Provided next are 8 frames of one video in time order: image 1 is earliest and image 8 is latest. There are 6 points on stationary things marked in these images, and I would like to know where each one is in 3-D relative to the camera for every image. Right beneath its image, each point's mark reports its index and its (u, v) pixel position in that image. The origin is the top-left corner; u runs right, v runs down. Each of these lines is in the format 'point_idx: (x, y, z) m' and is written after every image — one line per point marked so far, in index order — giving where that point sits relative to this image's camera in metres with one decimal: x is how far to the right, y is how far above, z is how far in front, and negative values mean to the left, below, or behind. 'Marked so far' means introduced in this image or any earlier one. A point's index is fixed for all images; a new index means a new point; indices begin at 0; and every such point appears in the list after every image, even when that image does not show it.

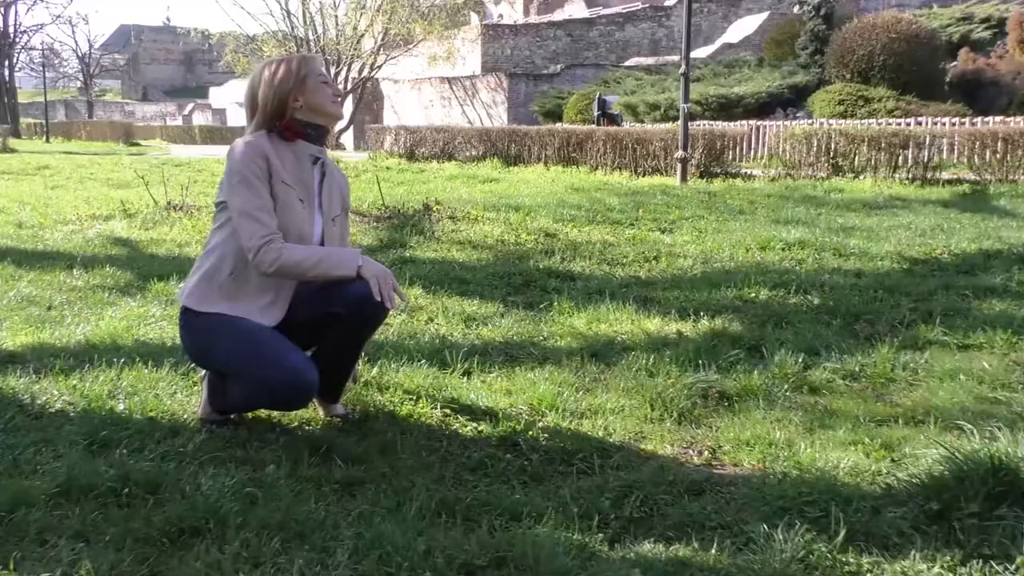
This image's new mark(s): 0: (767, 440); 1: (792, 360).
0: (+0.9, -0.5, +3.4) m
1: (+1.3, -0.3, +4.4) m
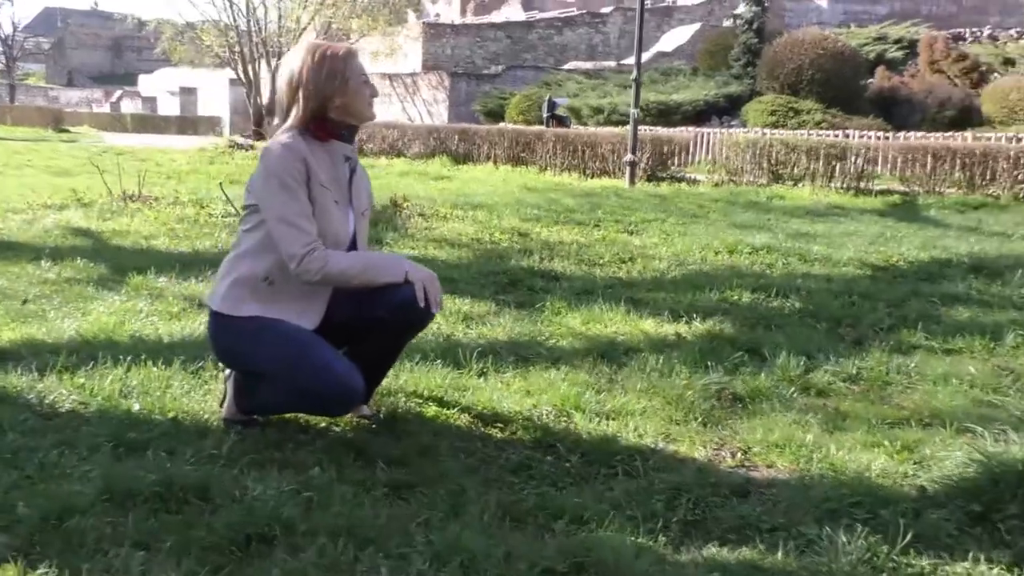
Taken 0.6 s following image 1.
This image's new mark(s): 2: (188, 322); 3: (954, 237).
0: (+1.0, -0.6, +3.5) m
1: (+1.3, -0.3, +4.5) m
2: (-1.6, -0.2, +5.1) m
3: (+4.2, +0.5, +9.3) m
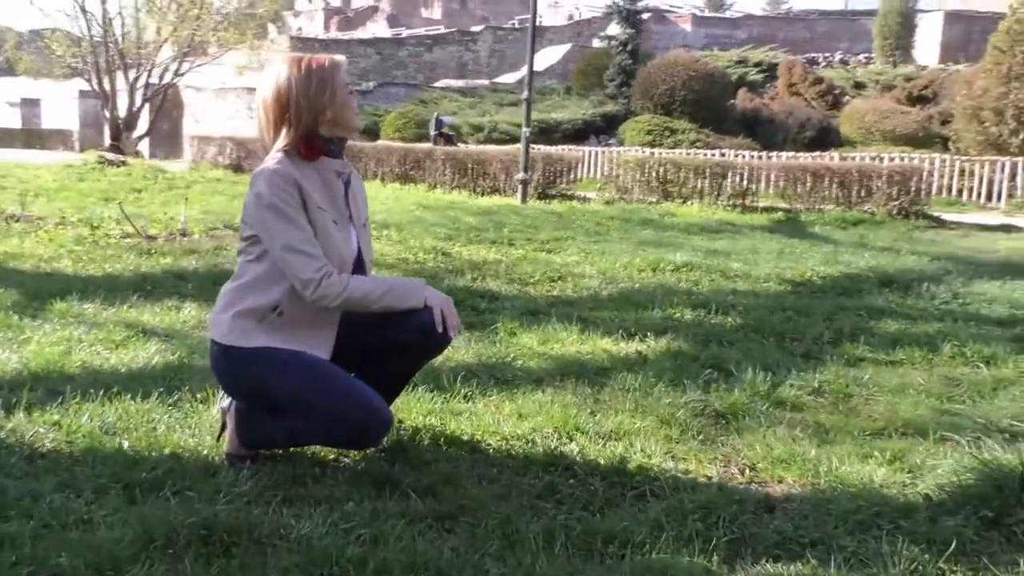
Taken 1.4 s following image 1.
0: (+1.1, -0.6, +3.6) m
1: (+1.2, -0.4, +4.6) m
2: (-1.8, -0.3, +4.8) m
3: (+3.4, +0.4, +9.8) m
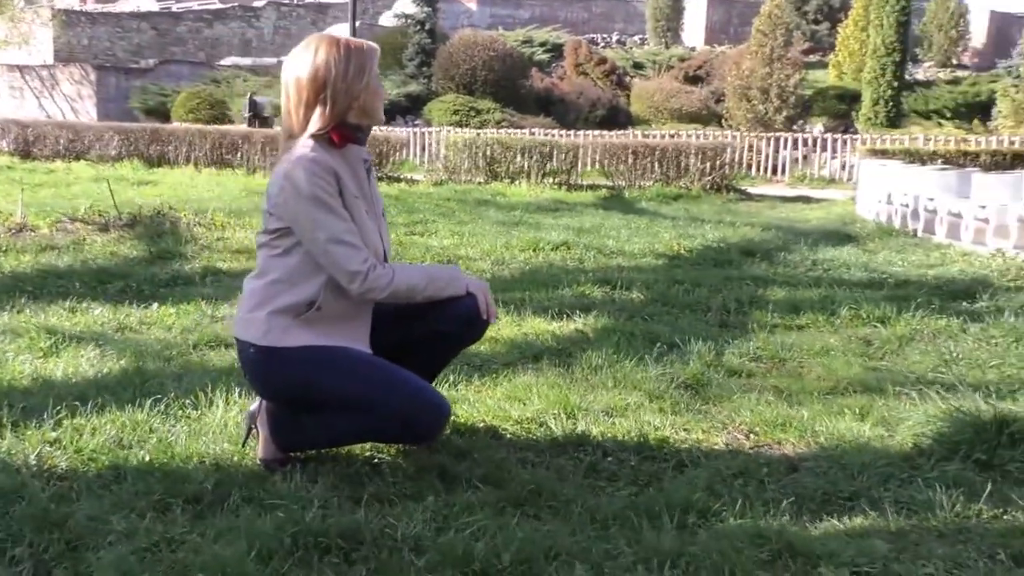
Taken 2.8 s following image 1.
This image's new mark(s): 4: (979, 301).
0: (+1.1, -0.5, +3.9) m
1: (+1.0, -0.3, +4.9) m
2: (-2.0, -0.3, +4.4) m
3: (+1.9, +0.7, +10.4) m
4: (+3.1, -0.1, +6.5) m
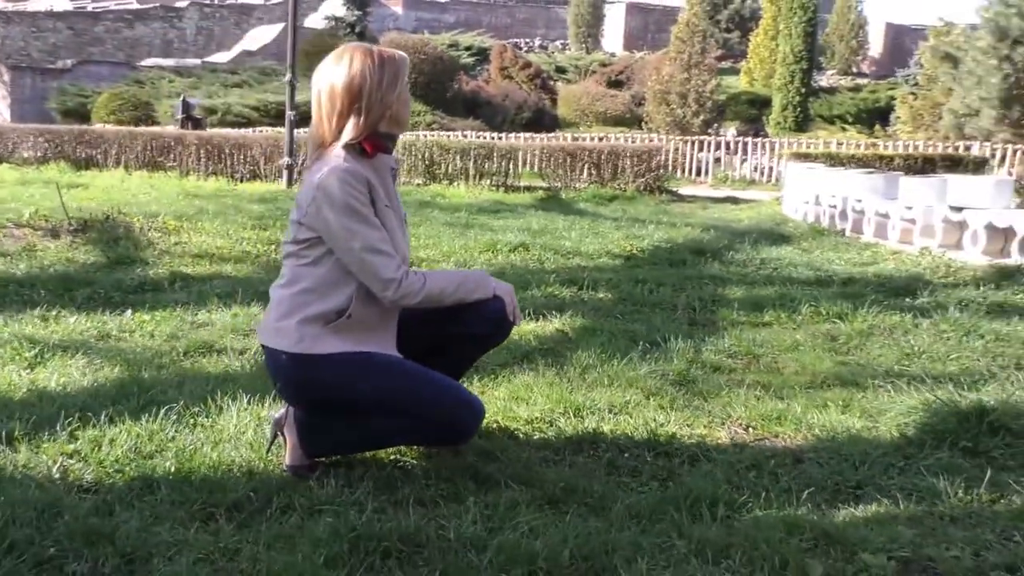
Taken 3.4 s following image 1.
0: (+1.1, -0.5, +4.0) m
1: (+0.9, -0.3, +5.1) m
2: (-2.0, -0.4, +4.3) m
3: (+1.3, +0.7, +10.6) m
4: (+2.9, -0.1, +6.9) m
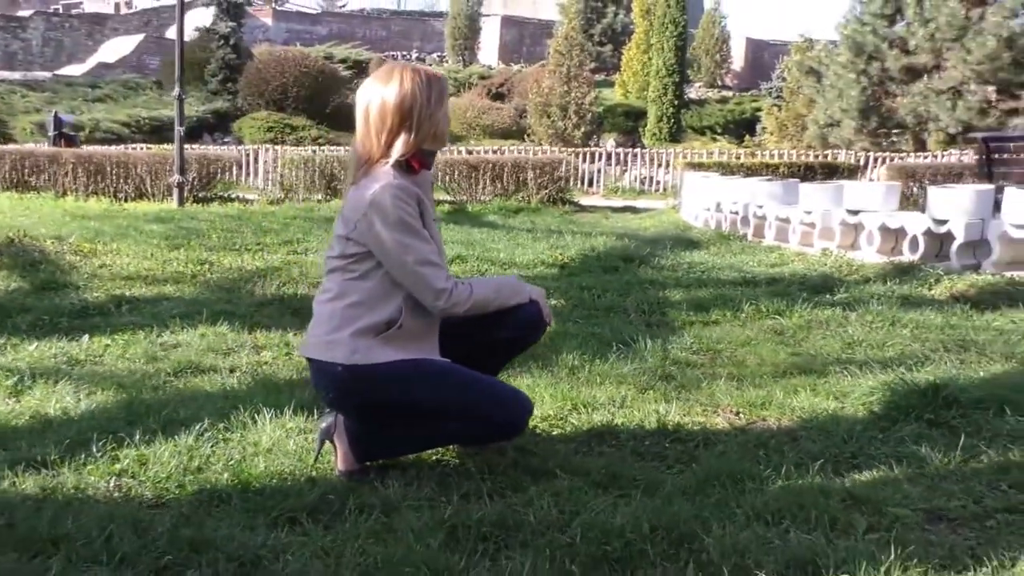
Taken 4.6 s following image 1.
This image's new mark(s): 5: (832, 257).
0: (+1.1, -0.5, +4.4) m
1: (+0.8, -0.3, +5.4) m
2: (-2.0, -0.5, +4.2) m
3: (+0.4, +0.6, +10.9) m
4: (+2.5, 0.0, +7.4) m
5: (+3.1, +0.3, +9.6) m
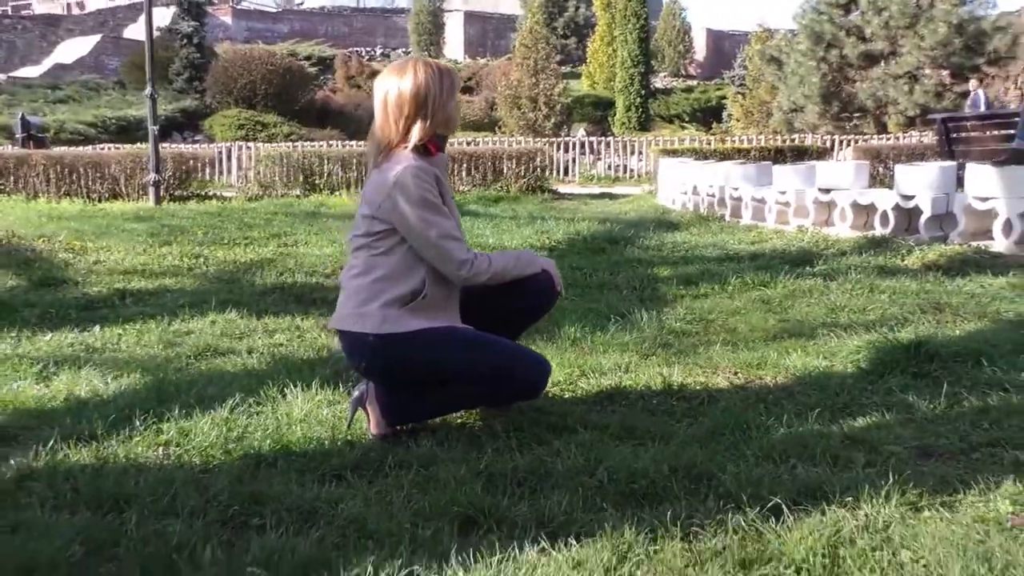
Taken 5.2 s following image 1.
0: (+1.2, -0.4, +4.7) m
1: (+0.8, -0.2, +5.6) m
2: (-1.9, -0.4, +4.4) m
3: (+0.2, +0.7, +11.2) m
4: (+2.4, +0.2, +7.7) m
5: (+3.0, +0.6, +9.9) m
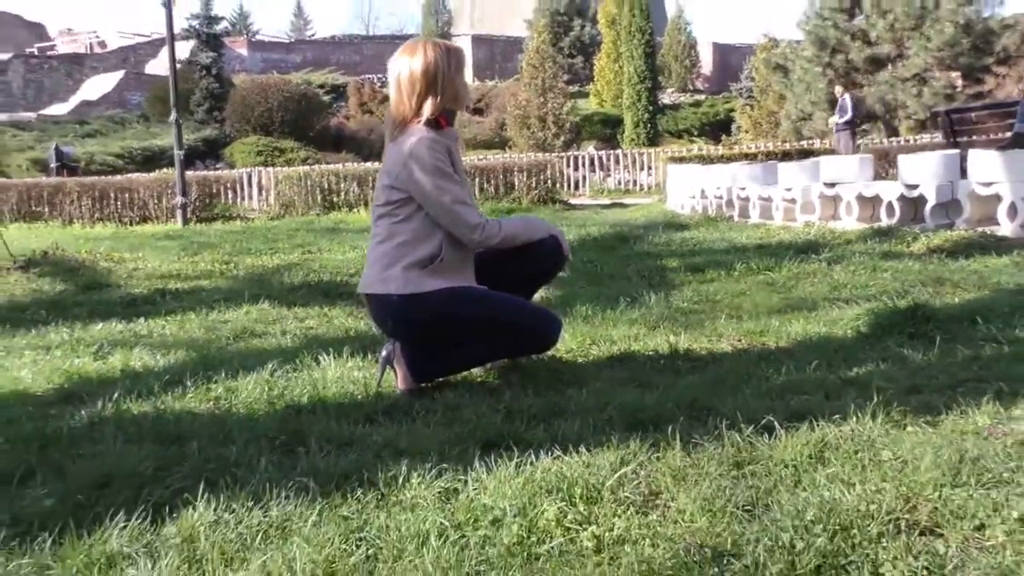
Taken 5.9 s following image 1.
0: (+1.2, -0.2, +4.9) m
1: (+0.9, -0.1, +5.9) m
2: (-1.9, -0.3, +4.7) m
3: (+0.4, +0.7, +11.5) m
4: (+2.6, +0.3, +8.0) m
5: (+3.1, +0.6, +10.1) m
